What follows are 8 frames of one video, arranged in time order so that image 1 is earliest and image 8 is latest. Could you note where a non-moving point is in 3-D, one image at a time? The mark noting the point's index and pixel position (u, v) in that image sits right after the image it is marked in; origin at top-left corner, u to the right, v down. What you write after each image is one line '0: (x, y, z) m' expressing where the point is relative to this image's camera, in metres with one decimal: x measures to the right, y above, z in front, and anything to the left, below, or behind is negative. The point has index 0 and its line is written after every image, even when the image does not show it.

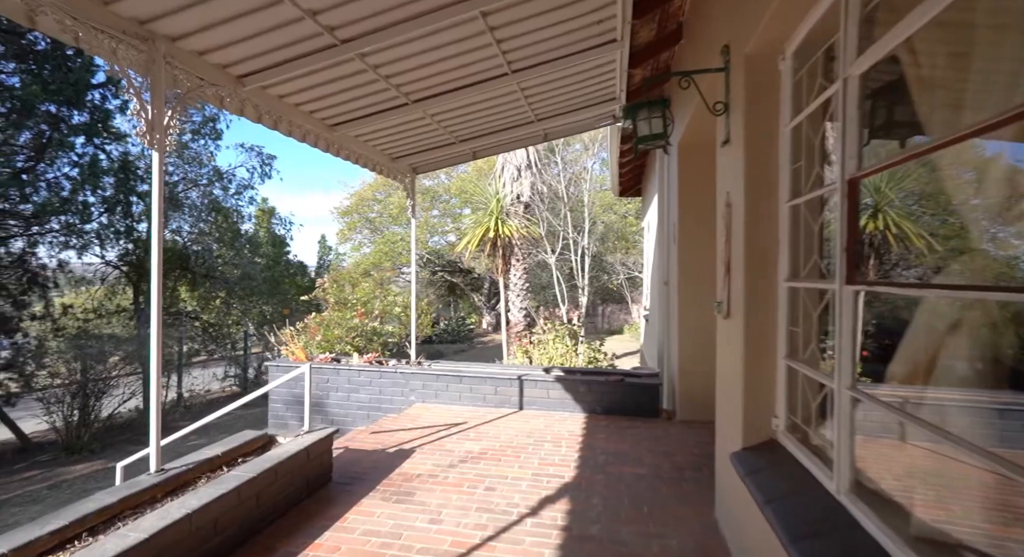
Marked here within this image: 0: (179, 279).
0: (-6.2, 0.0, +9.5) m
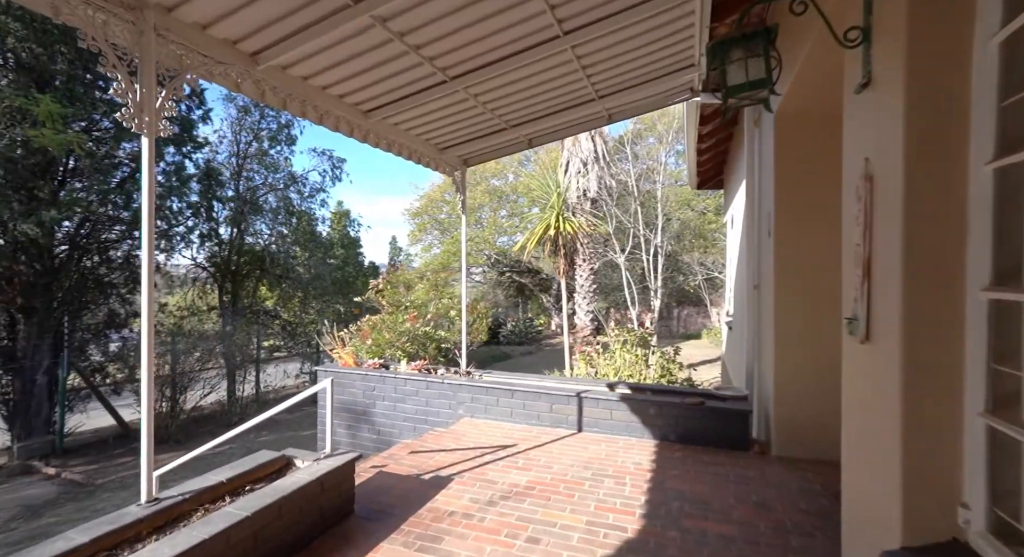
0: (-4.9, 0.0, +9.9) m
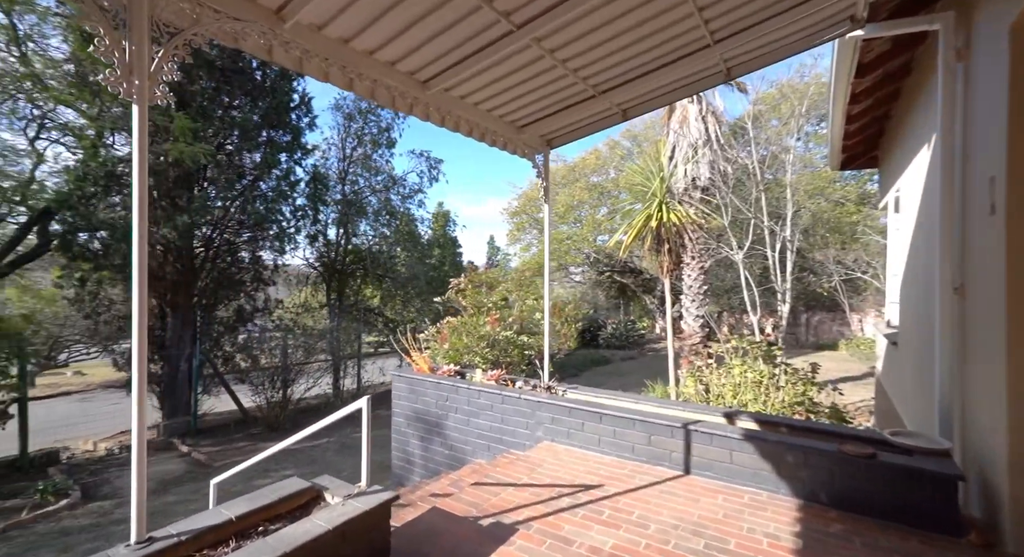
0: (-3.0, 0.0, +10.2) m
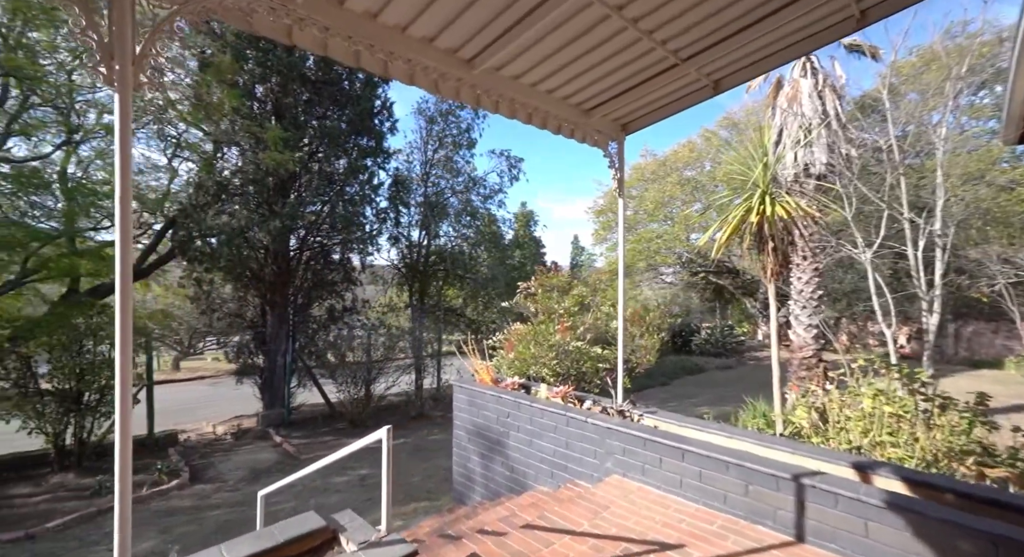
0: (-1.4, 0.0, +10.2) m
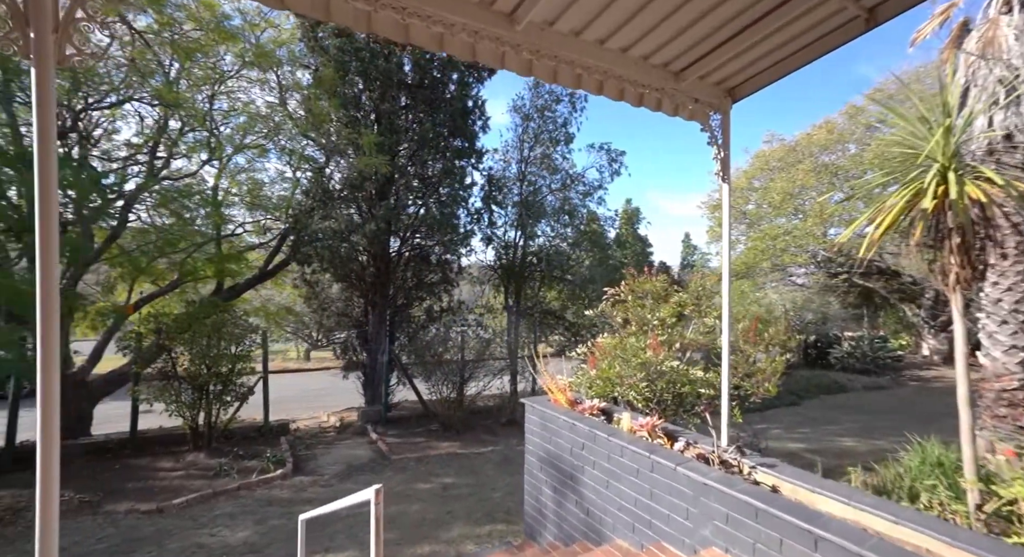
0: (+0.5, 0.0, +9.8) m
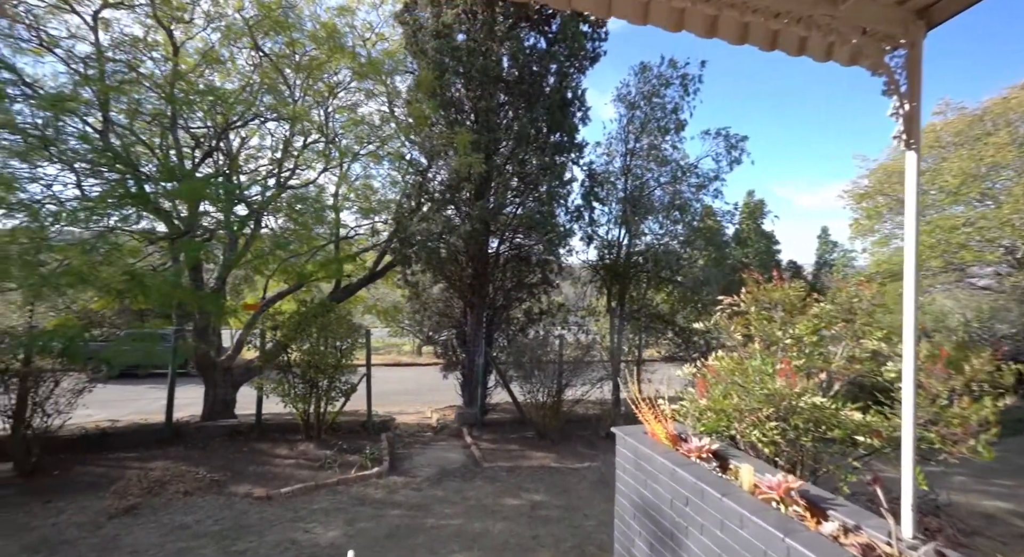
0: (+2.4, -0.1, +9.0) m
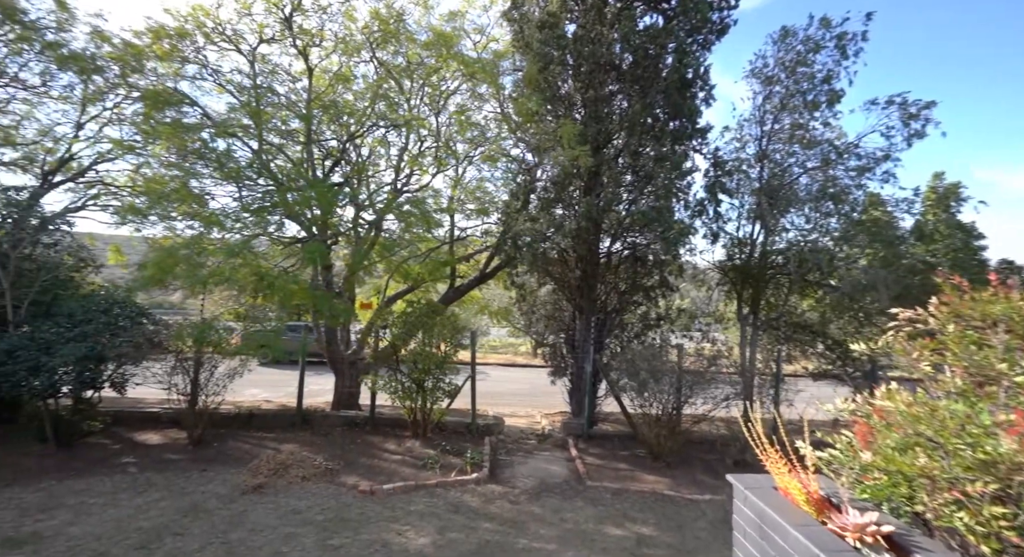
0: (+4.1, -0.1, +7.7) m
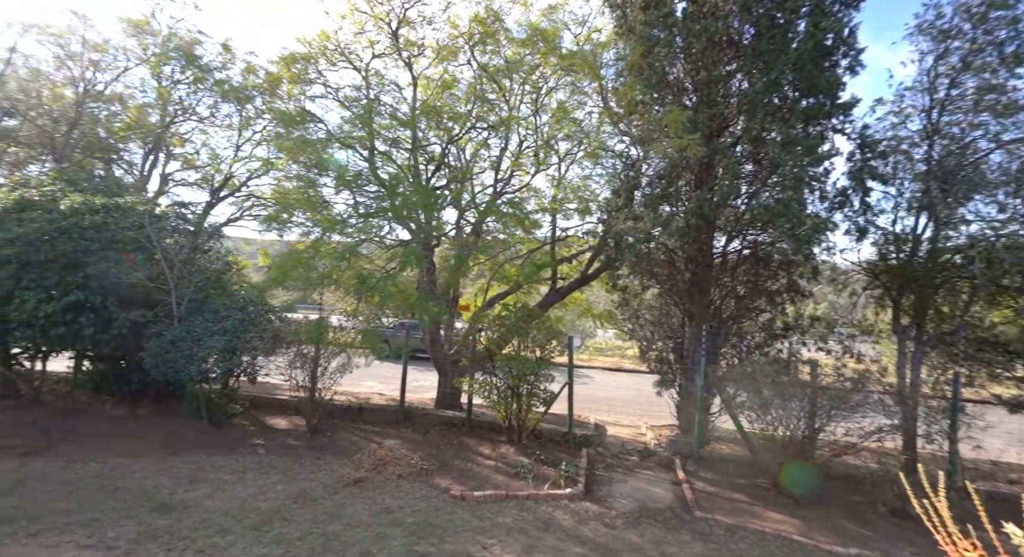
0: (+5.5, -0.2, +6.3) m
